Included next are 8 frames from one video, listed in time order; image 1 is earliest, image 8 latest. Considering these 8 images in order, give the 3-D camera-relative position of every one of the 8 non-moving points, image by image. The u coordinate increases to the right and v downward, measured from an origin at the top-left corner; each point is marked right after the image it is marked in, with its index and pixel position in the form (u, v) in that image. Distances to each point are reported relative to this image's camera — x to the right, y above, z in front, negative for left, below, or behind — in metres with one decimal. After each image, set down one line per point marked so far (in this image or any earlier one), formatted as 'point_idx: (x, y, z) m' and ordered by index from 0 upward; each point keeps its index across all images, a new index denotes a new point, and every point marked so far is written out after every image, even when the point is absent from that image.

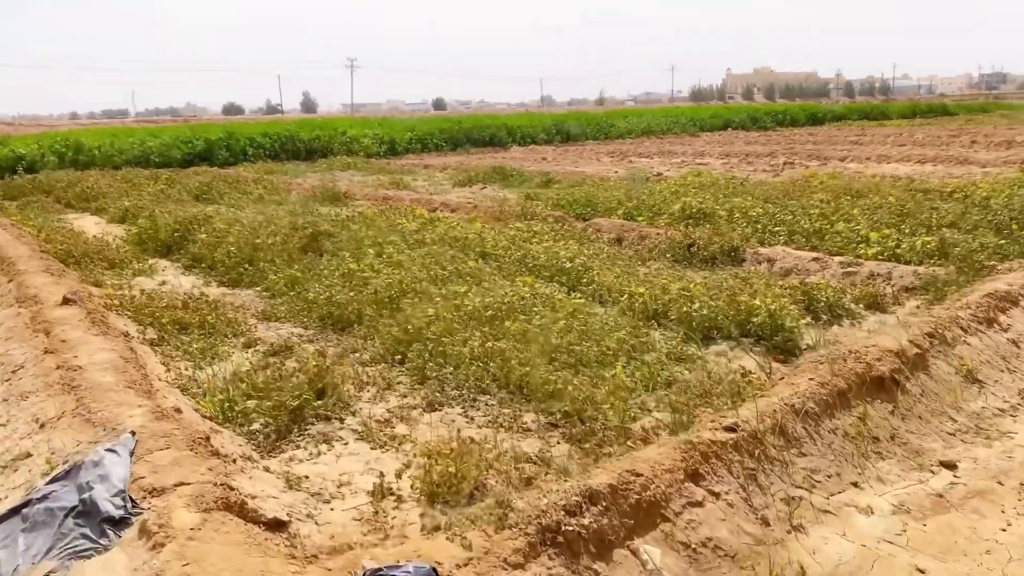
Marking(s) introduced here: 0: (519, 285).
0: (+0.1, 0.0, +6.8) m
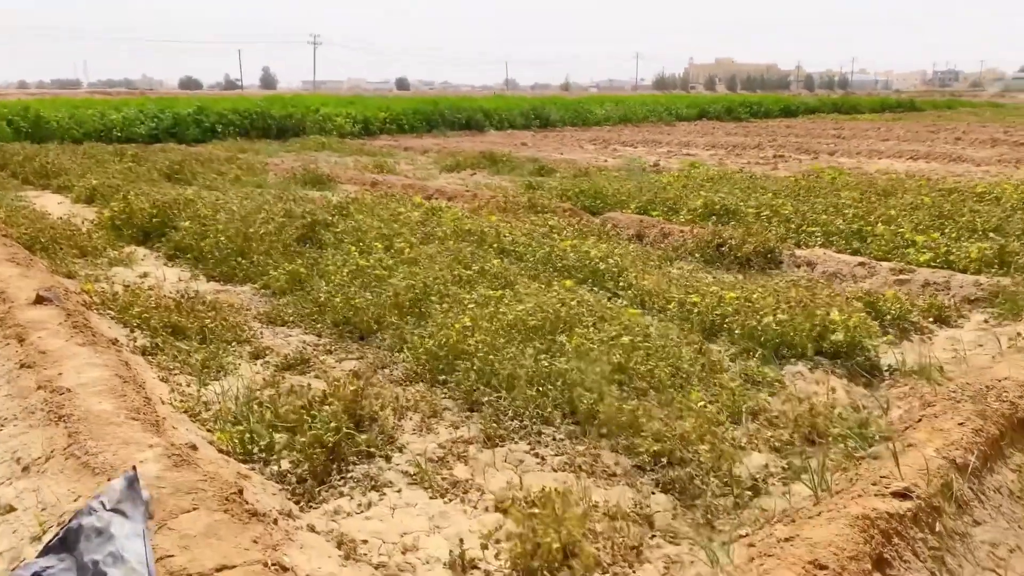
0: (+0.3, 0.0, +6.1) m
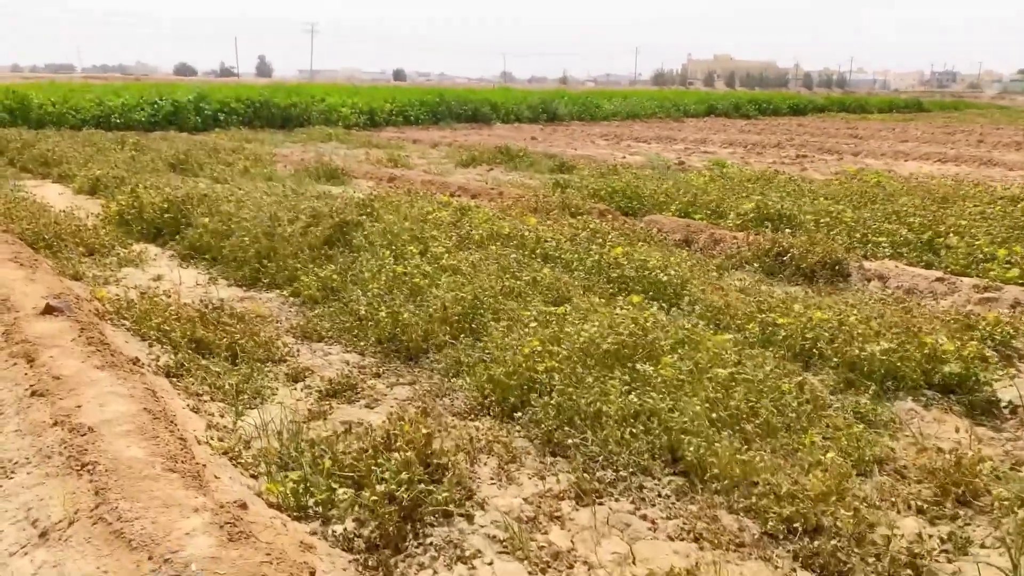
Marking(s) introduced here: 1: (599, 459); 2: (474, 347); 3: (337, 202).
0: (+0.7, -0.1, +5.5) m
1: (+0.4, -0.7, +3.6) m
2: (-0.2, -0.3, +4.9) m
3: (-1.9, +1.0, +9.3) m
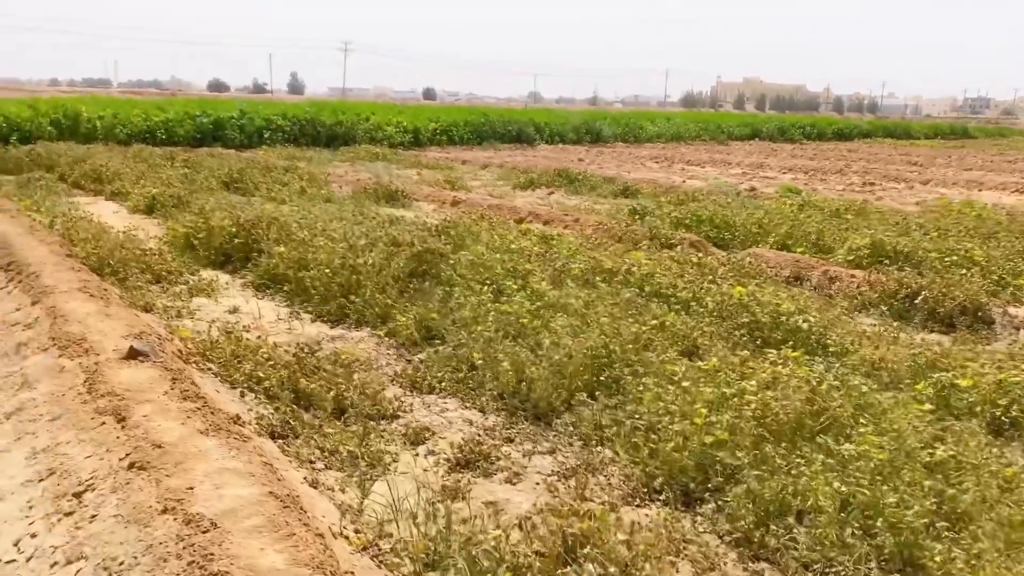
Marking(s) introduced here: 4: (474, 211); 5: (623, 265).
0: (+1.5, -0.4, +4.8) m
1: (+1.1, -1.0, +2.9) m
2: (+0.5, -0.6, +4.2) m
3: (-1.0, +0.6, +8.7) m
4: (-0.5, +1.0, +11.1) m
5: (+0.9, +0.2, +7.0) m
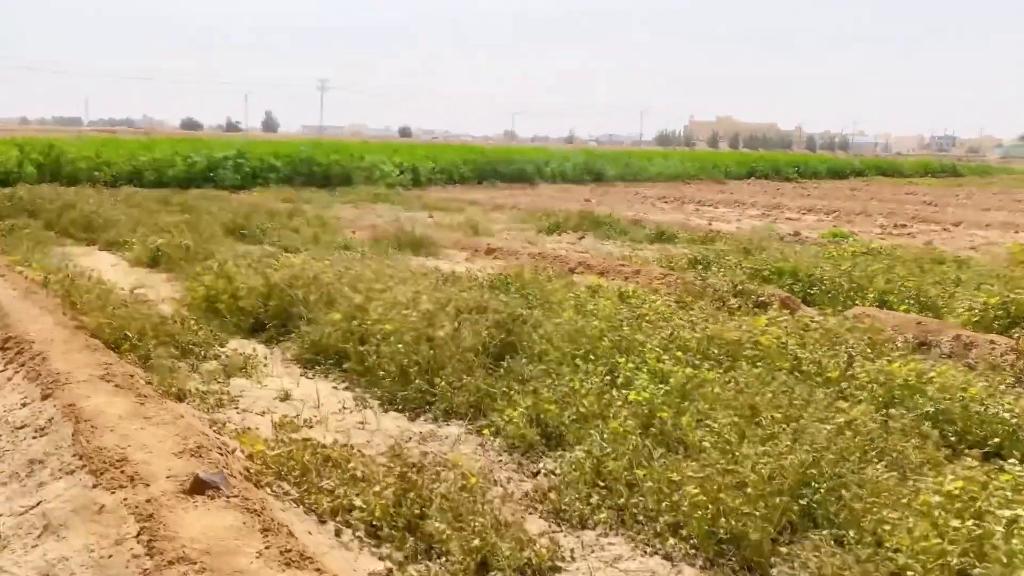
0: (+2.2, -0.8, +3.8) m
1: (+1.9, -1.3, +1.9) m
2: (+1.3, -1.0, +3.1) m
3: (-0.4, 0.0, +7.6) m
4: (+0.1, +0.3, +10.0) m
5: (+1.6, -0.3, +5.9) m
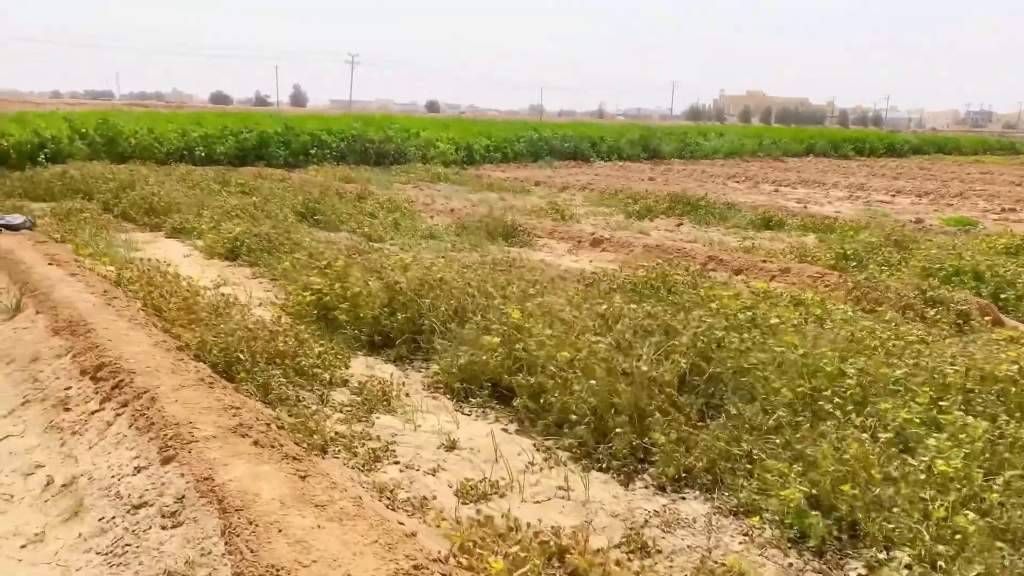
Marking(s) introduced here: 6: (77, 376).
0: (+3.3, -1.0, +2.6) m
1: (+2.9, -1.5, +0.7) m
2: (+2.3, -1.2, +2.0) m
3: (+0.8, 0.0, +6.5) m
4: (+1.3, +0.3, +8.8) m
5: (+2.7, -0.4, +4.7) m
6: (-2.3, -0.5, +4.5) m
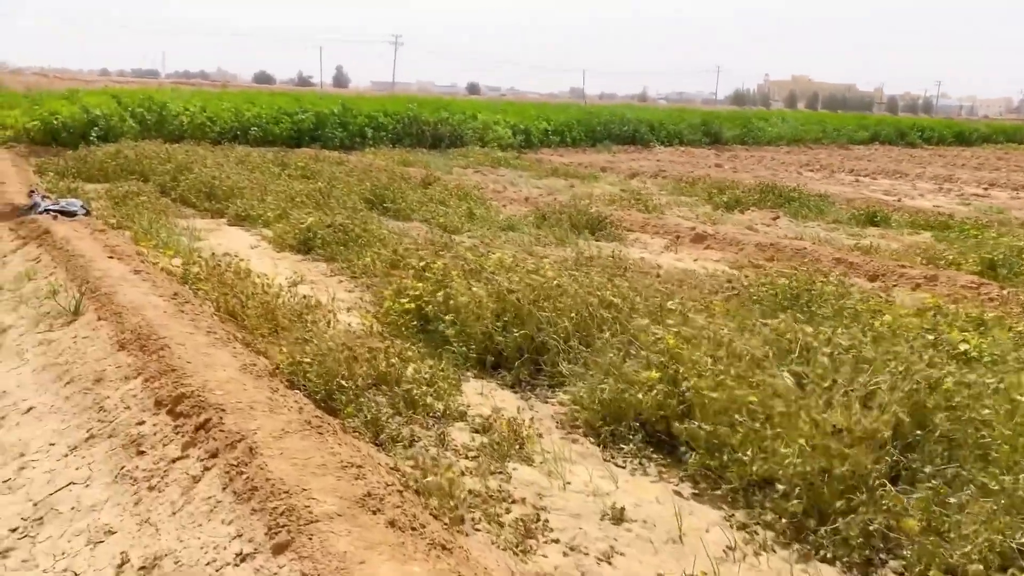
0: (+3.9, -1.2, +1.6) m
1: (+3.4, -1.8, -0.3) m
2: (+2.9, -1.4, +1.0) m
3: (+1.6, -0.1, +5.5) m
4: (+2.3, +0.3, +7.9) m
5: (+3.5, -0.6, +3.7) m
6: (-1.6, -0.5, +3.7) m
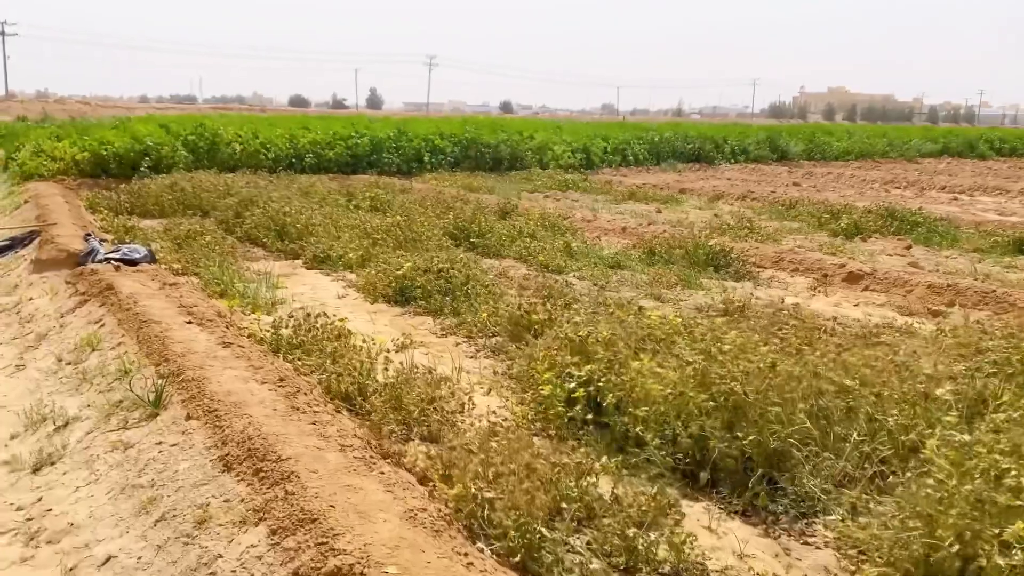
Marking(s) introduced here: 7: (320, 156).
0: (+4.8, -1.5, +0.2) m
1: (+4.2, -2.0, -1.7) m
2: (+3.8, -1.6, -0.3) m
3: (+2.6, -0.5, +4.3) m
4: (+3.3, -0.1, +6.6) m
5: (+4.4, -0.9, +2.4) m
6: (-0.7, -0.9, +2.6) m
7: (-4.3, +2.9, +18.6) m
